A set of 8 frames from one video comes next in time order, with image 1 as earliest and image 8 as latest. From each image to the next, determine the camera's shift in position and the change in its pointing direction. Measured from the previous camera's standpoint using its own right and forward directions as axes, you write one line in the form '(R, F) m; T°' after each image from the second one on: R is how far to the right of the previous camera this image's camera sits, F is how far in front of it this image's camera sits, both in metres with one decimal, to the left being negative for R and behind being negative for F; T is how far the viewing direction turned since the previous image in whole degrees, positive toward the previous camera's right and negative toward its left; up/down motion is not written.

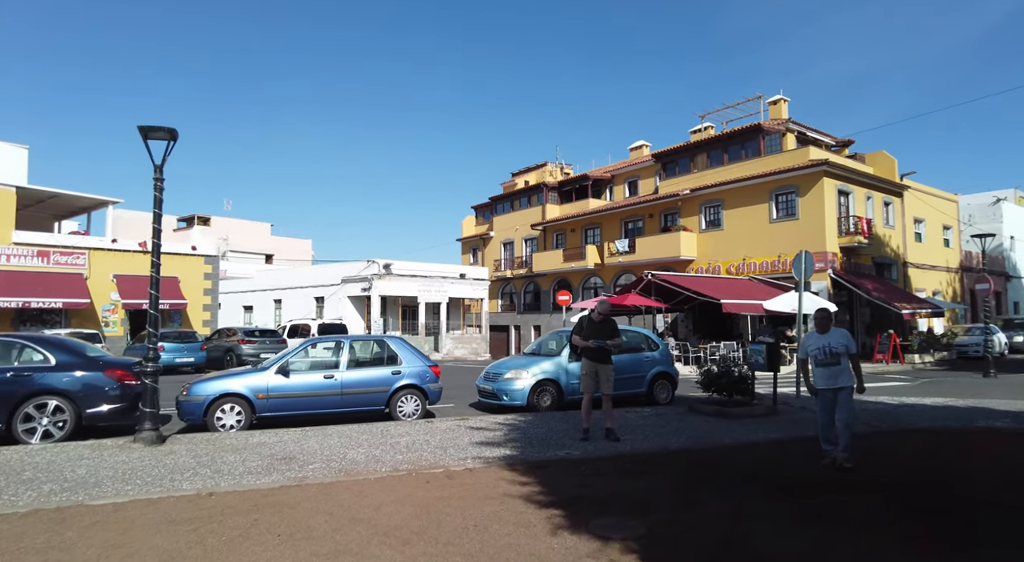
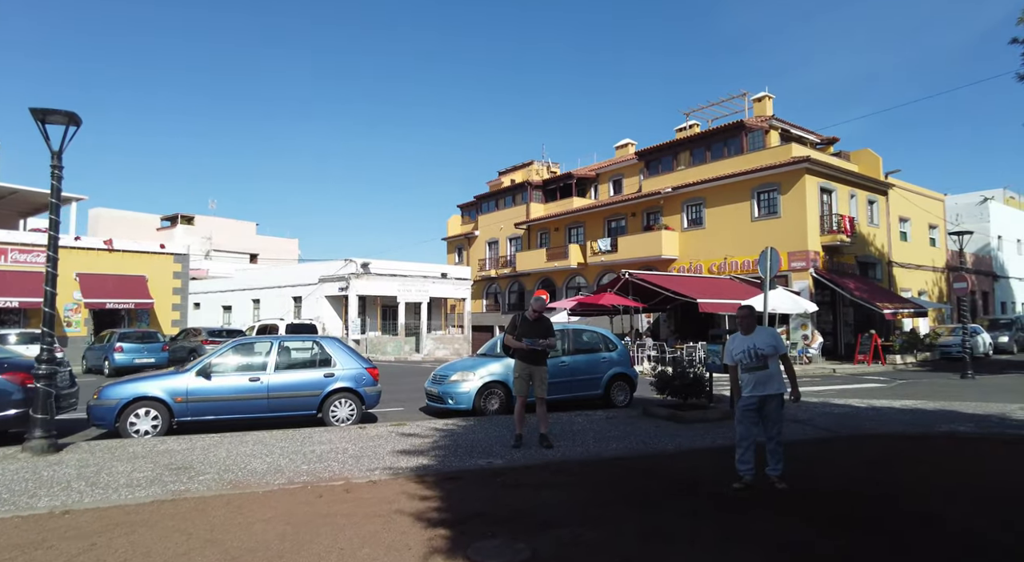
(+0.8, +0.5) m; 0°
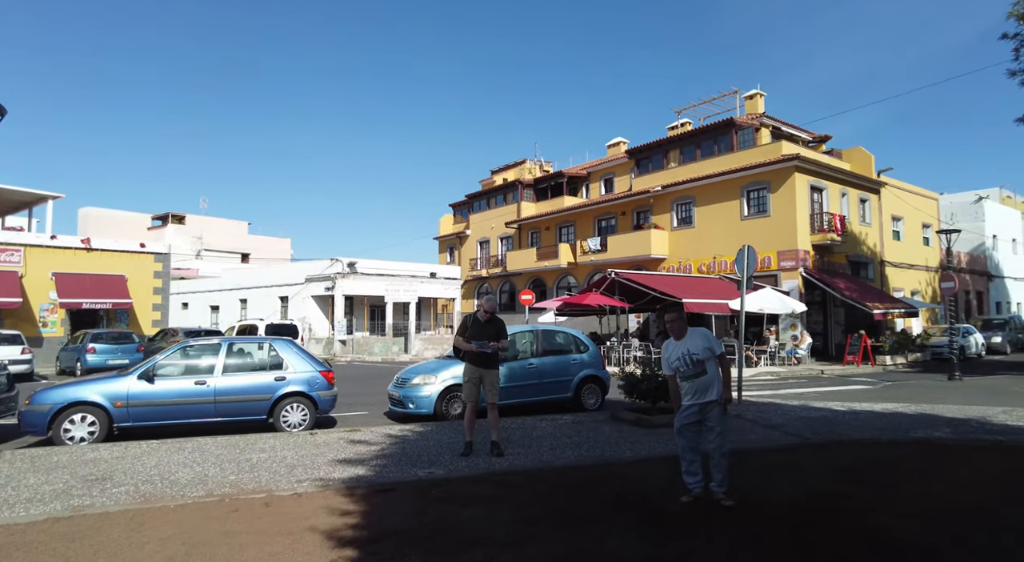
(+0.6, +0.4) m; 0°
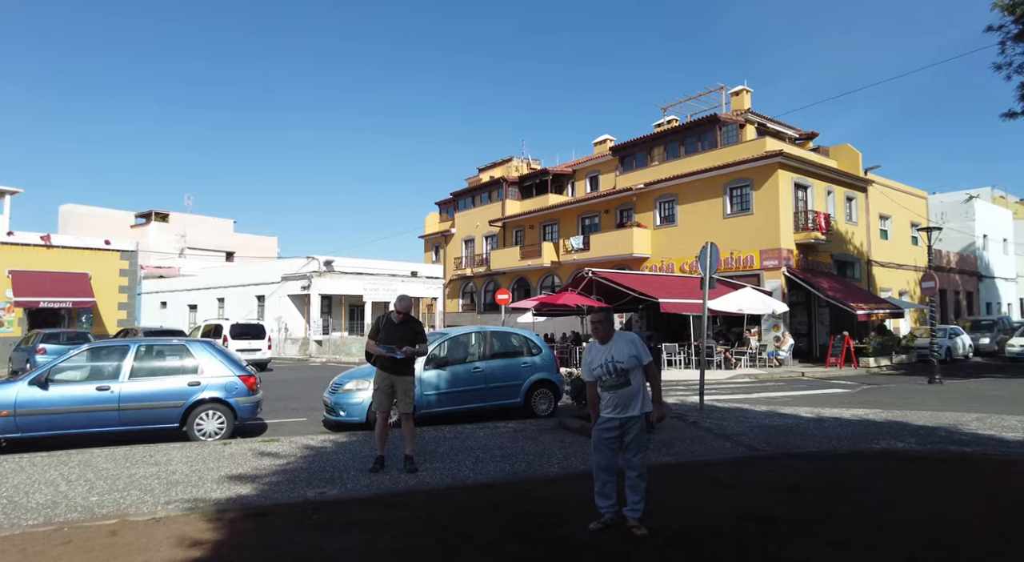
(+0.8, +0.6) m; 0°
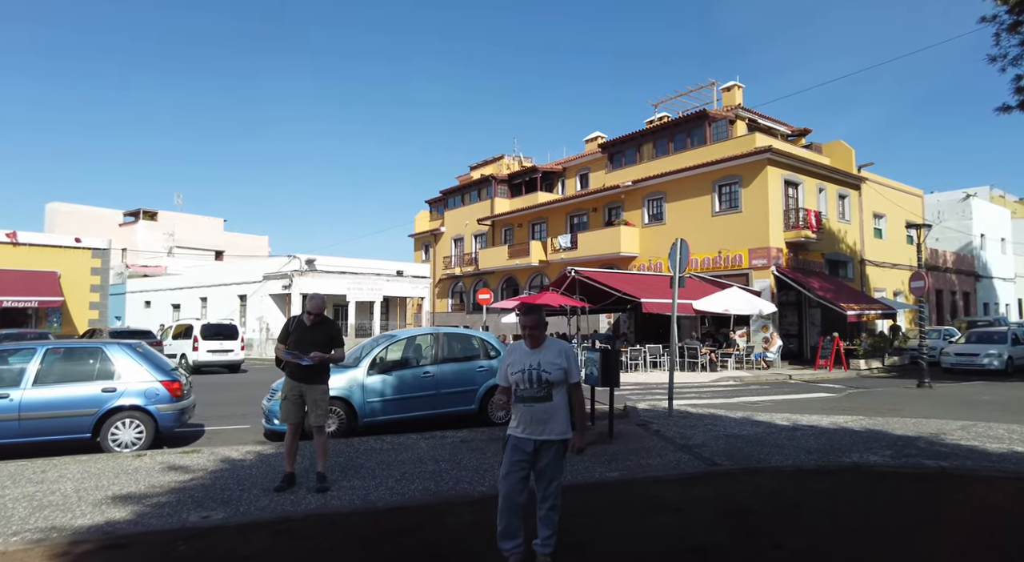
(+0.7, +0.6) m; 0°
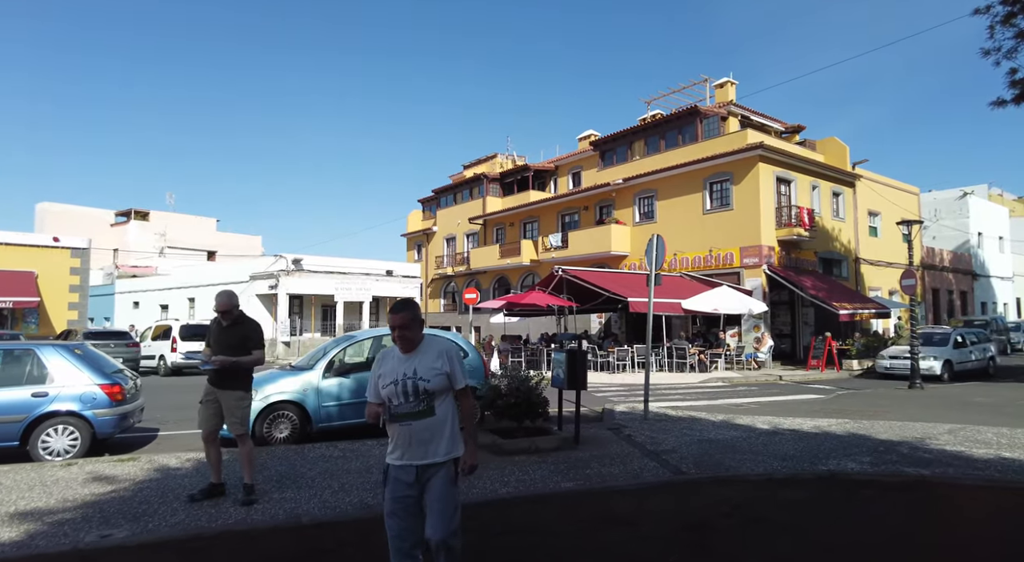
(+0.5, +0.4) m; 0°
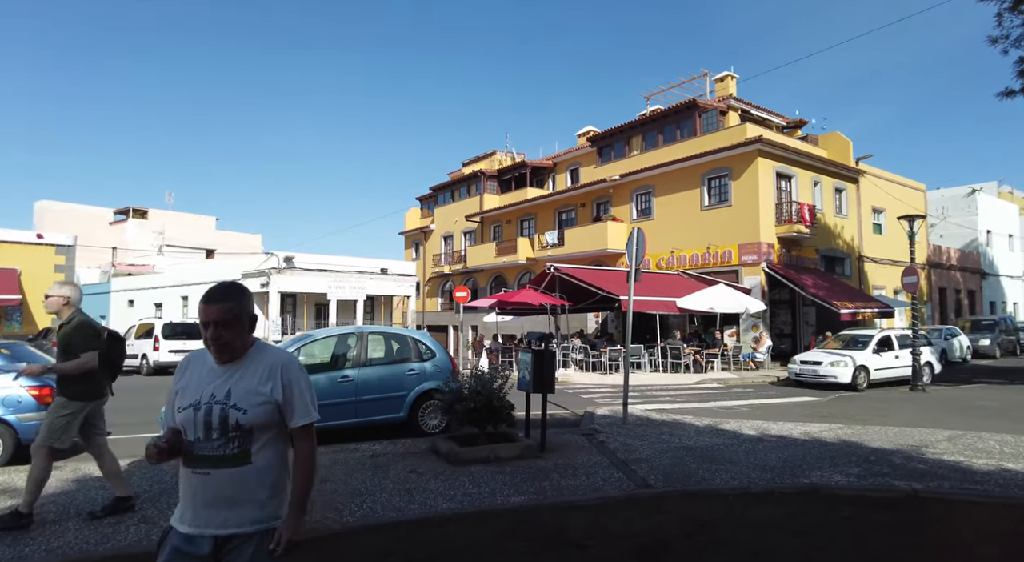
(+0.5, +0.6) m; -1°
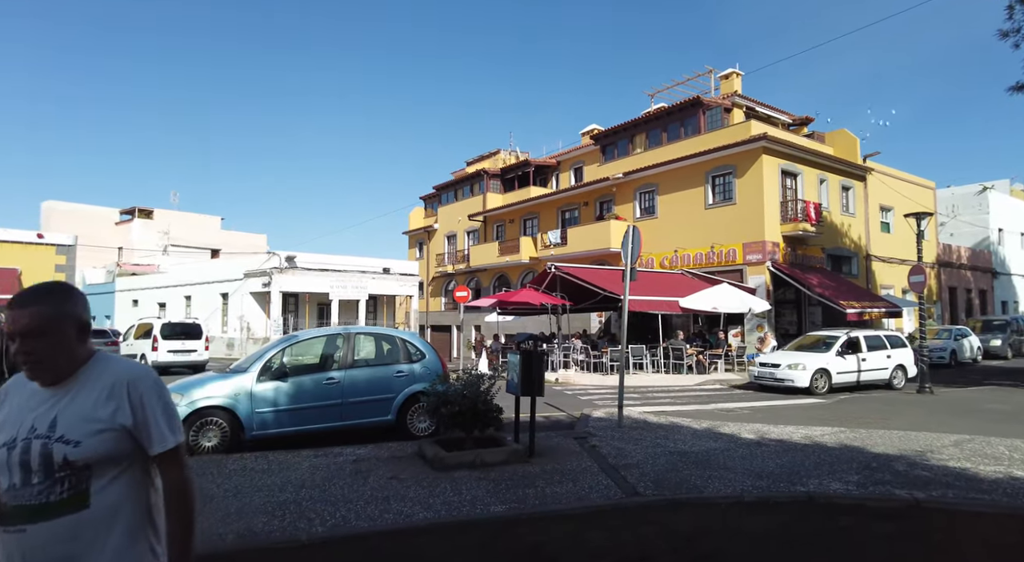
(+0.2, +0.2) m; -1°
